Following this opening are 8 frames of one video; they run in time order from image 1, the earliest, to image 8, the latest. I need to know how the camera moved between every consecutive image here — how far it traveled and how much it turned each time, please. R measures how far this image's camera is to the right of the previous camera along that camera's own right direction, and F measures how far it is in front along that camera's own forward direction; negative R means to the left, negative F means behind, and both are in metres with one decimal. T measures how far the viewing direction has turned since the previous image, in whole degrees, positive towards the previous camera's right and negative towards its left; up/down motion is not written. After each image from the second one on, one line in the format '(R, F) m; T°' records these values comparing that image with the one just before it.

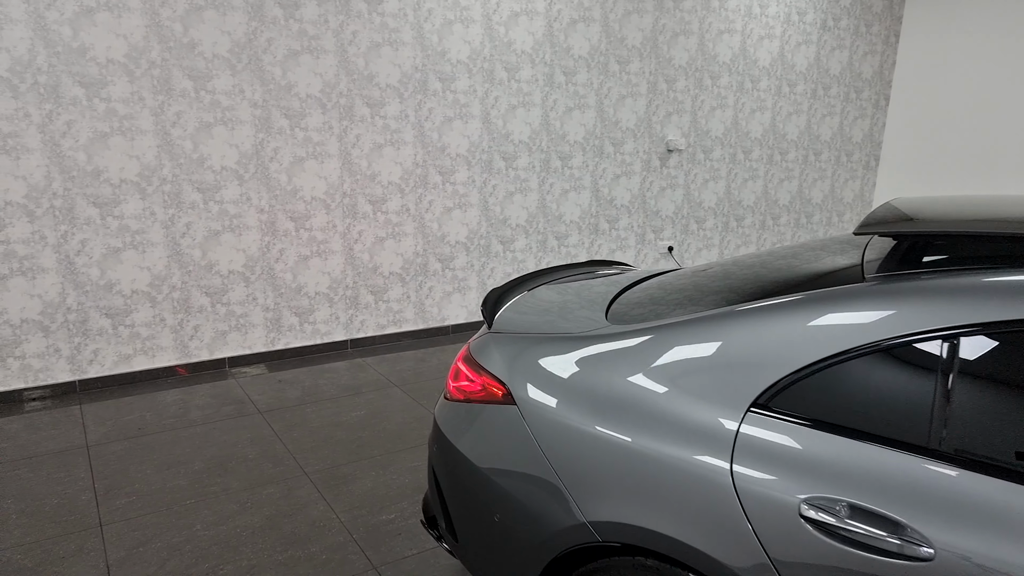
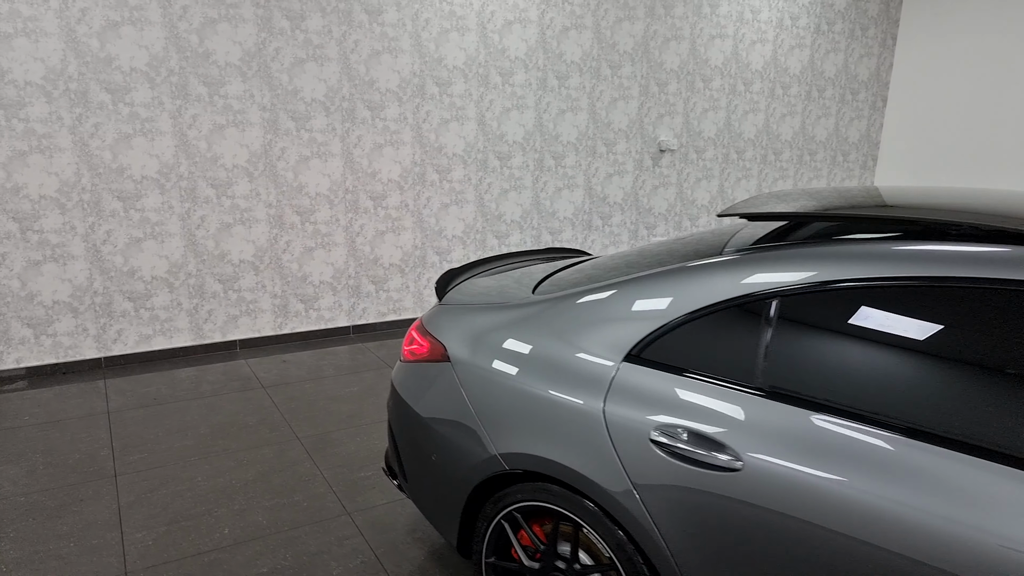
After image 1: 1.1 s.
(+0.2, -0.3) m; -2°
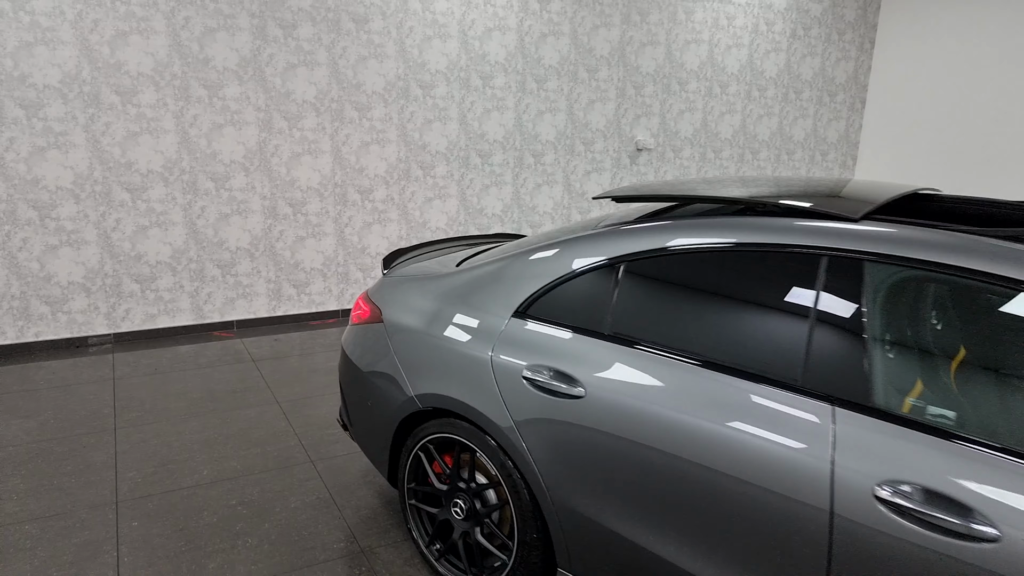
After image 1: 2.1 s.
(+0.3, -0.3) m; -2°
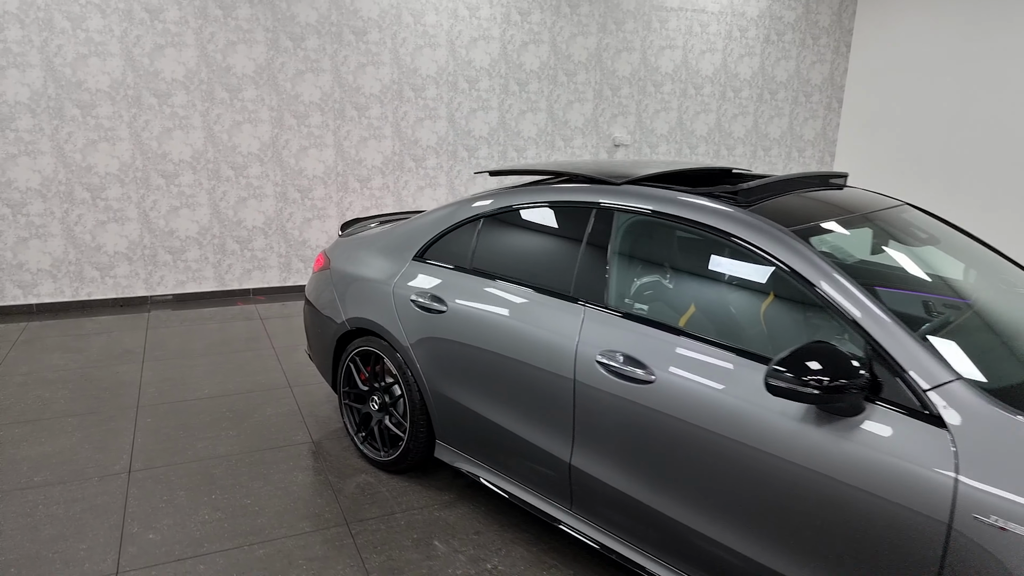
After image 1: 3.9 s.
(+0.5, -0.7) m; -4°
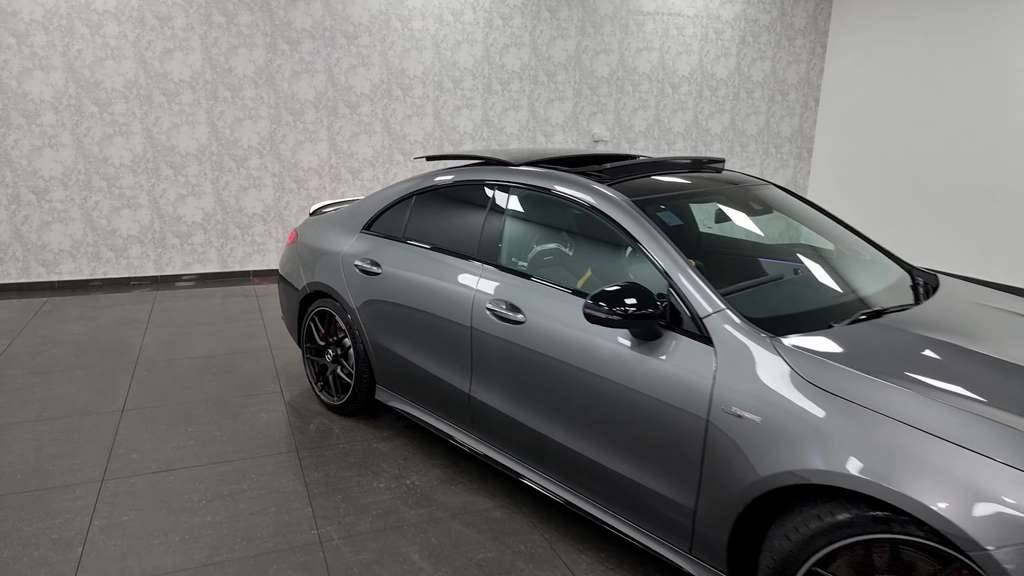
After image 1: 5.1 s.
(+0.4, -0.4) m; -2°
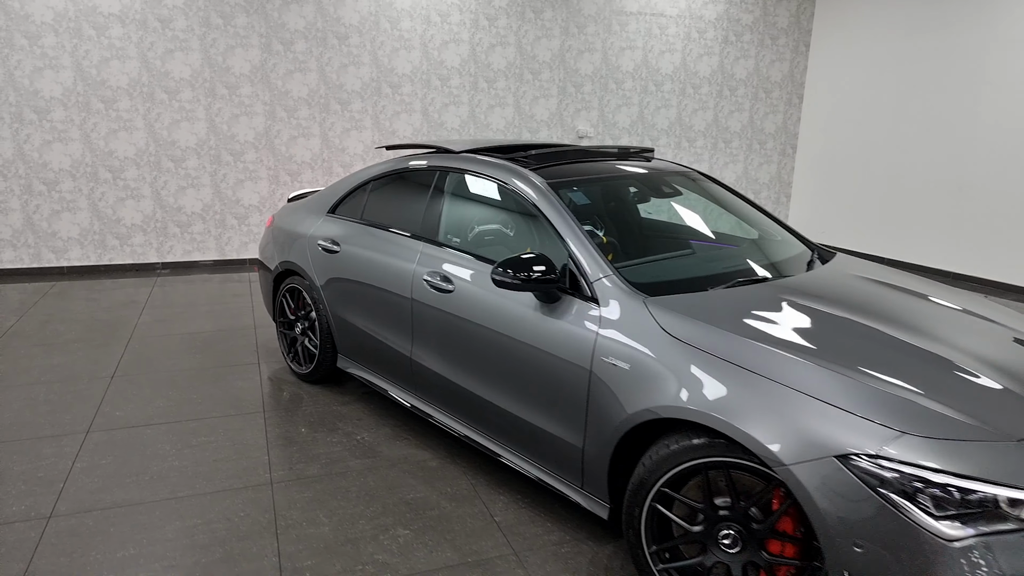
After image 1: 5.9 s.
(+0.3, -0.3) m; -1°
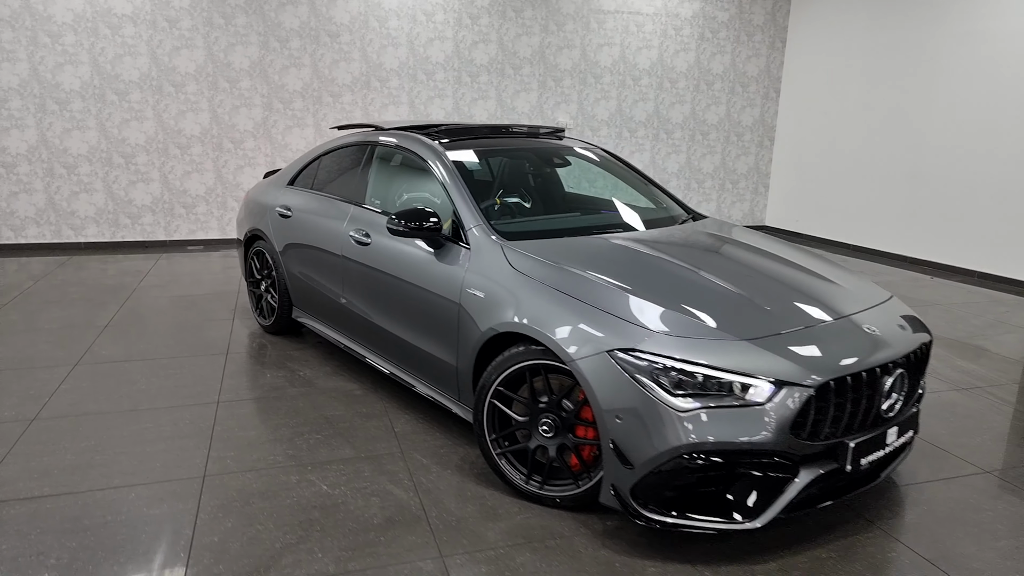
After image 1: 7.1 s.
(+0.5, -0.4) m; -3°
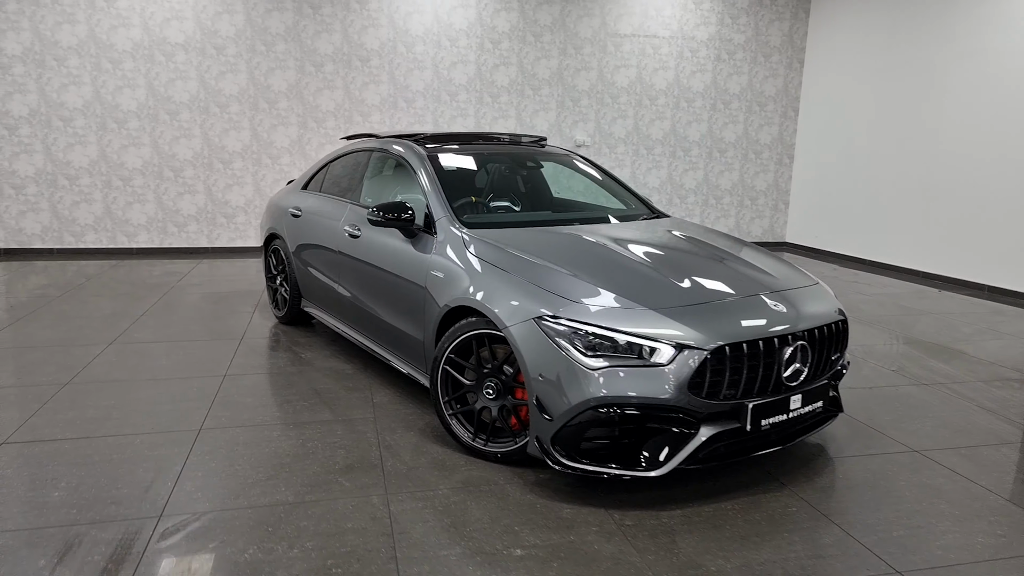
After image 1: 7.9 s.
(+0.4, -0.3) m; -4°
